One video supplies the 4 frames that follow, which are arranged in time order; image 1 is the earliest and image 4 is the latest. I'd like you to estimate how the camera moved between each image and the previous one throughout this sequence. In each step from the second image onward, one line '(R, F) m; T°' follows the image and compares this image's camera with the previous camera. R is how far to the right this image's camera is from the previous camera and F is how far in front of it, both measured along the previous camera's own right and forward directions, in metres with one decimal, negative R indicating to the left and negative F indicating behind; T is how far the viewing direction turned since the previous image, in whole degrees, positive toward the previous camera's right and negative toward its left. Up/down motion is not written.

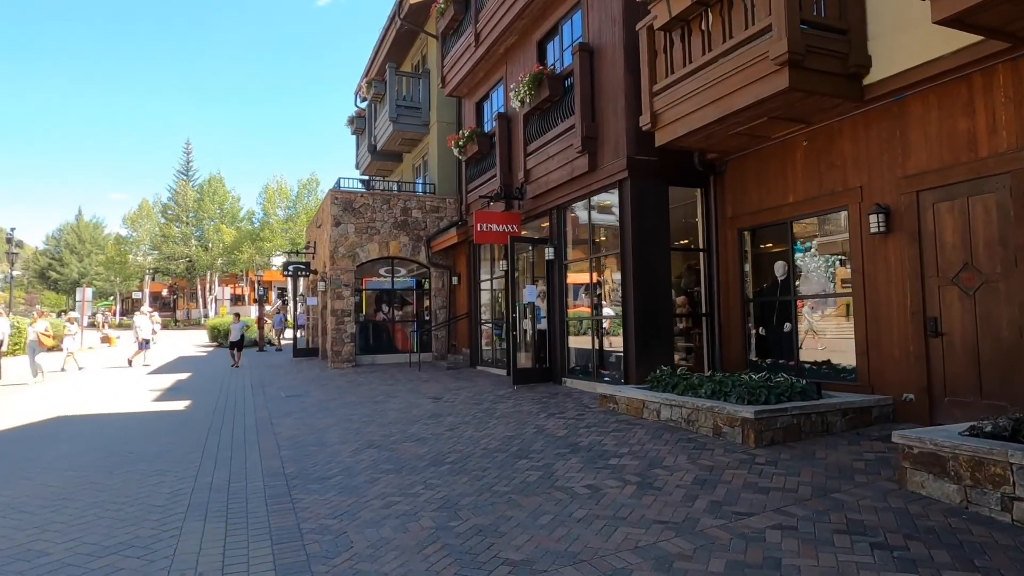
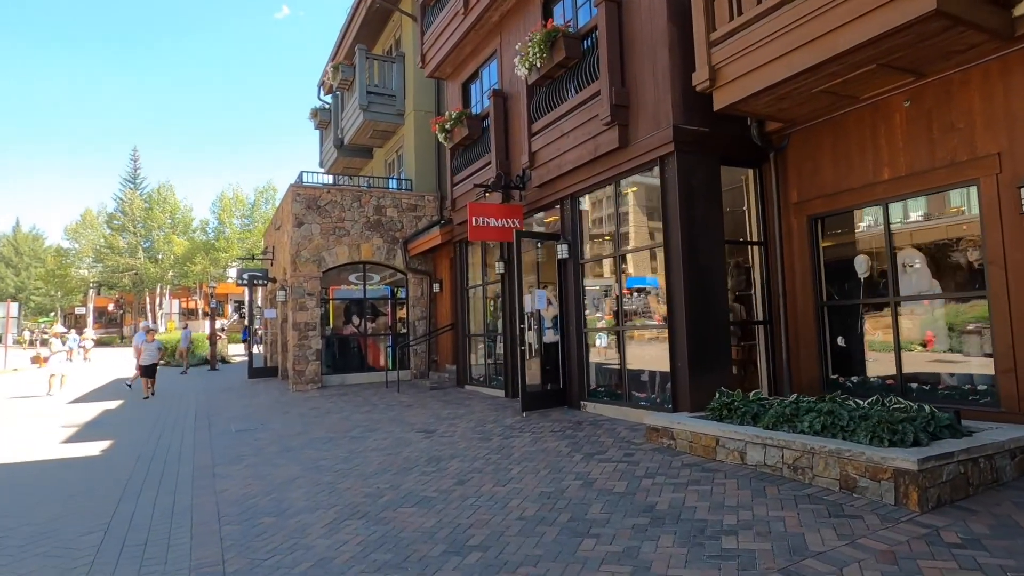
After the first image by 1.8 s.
(-0.5, +1.8) m; +3°
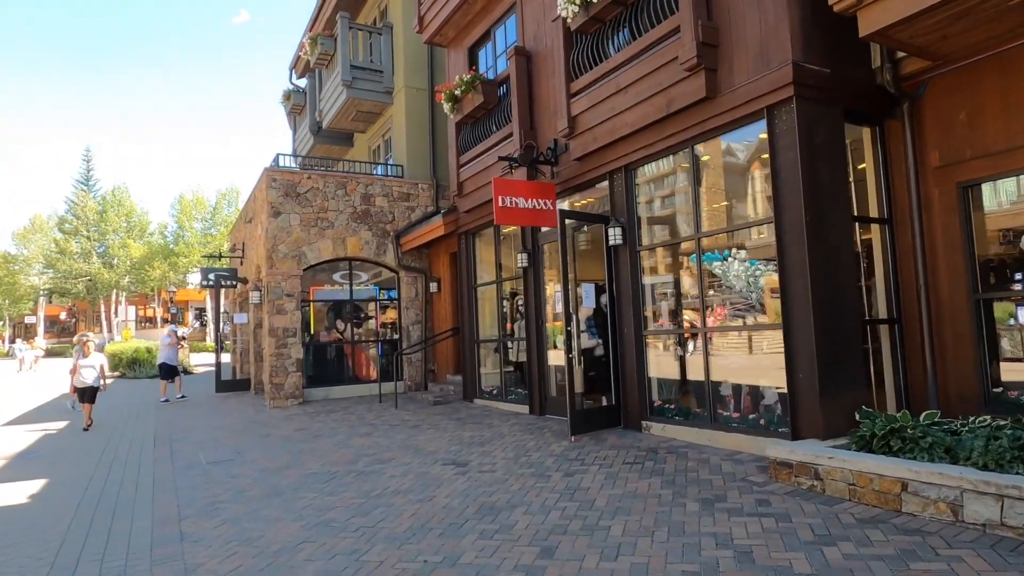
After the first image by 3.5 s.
(-0.8, +1.6) m; +3°
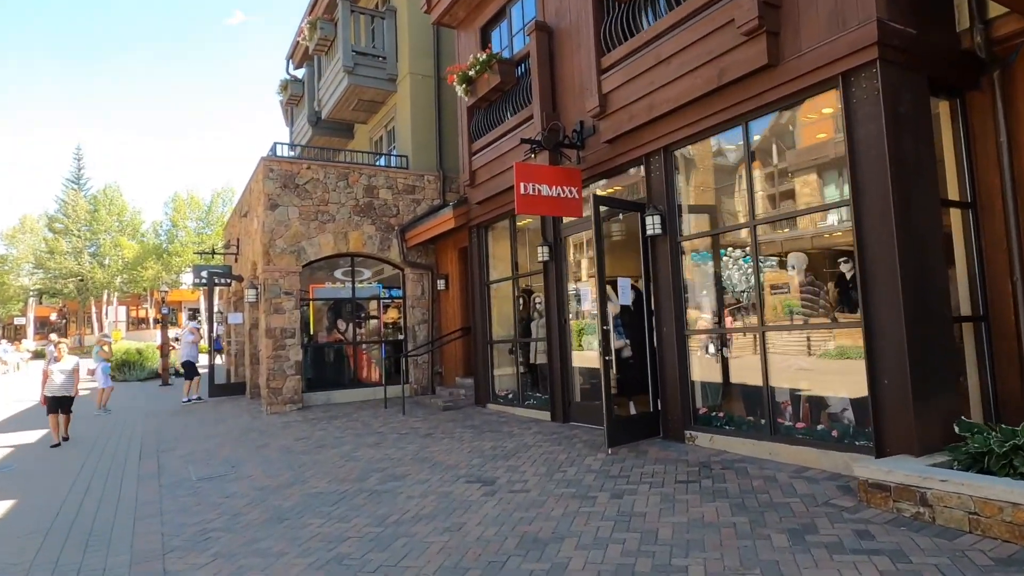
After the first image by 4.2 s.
(-0.3, +0.7) m; 0°
